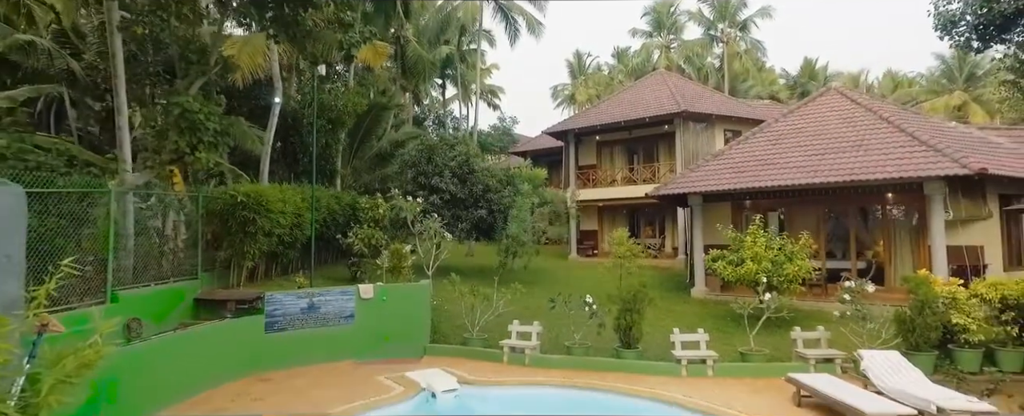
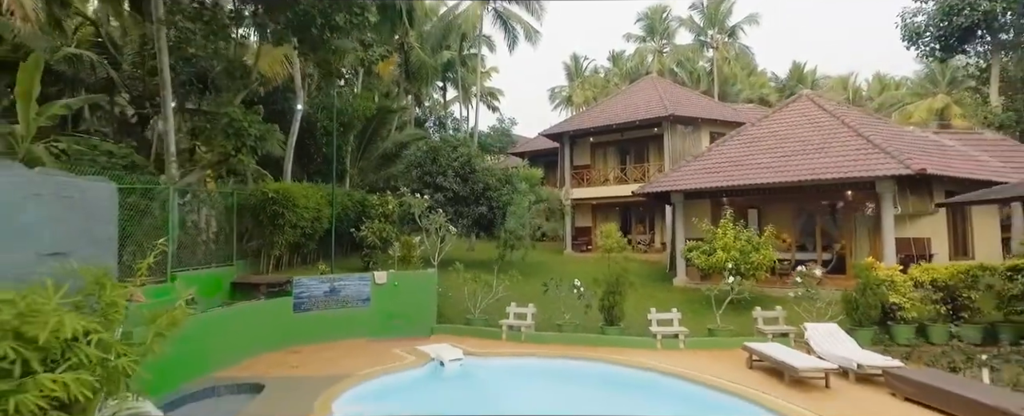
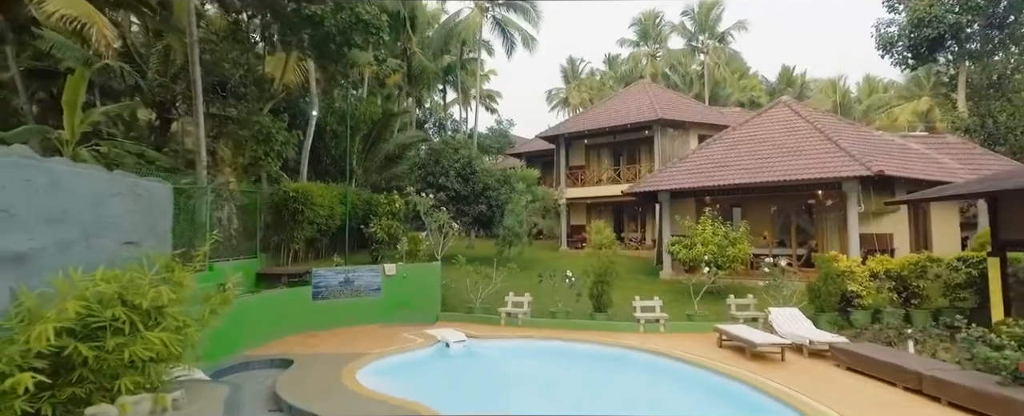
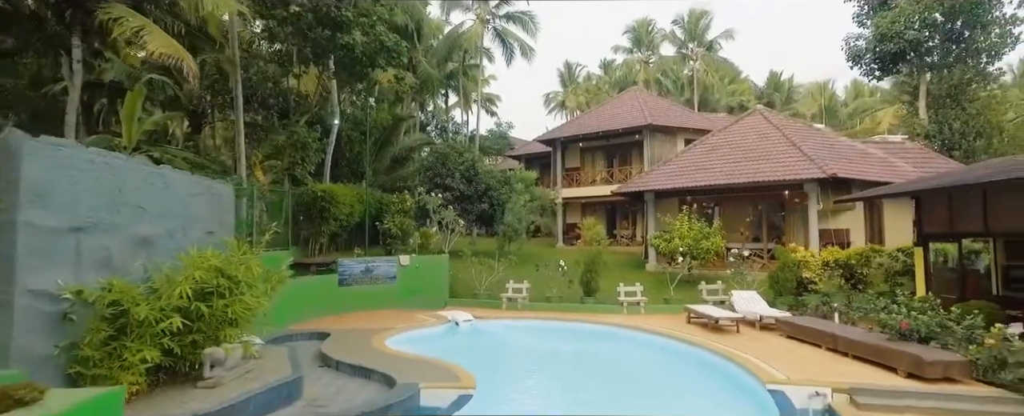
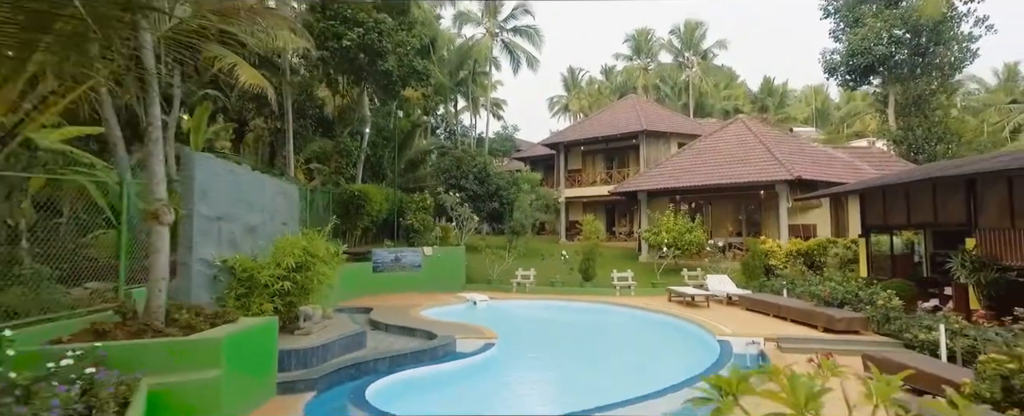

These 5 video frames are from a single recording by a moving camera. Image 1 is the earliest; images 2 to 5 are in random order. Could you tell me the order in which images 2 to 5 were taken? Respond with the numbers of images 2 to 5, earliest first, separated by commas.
2, 3, 4, 5
